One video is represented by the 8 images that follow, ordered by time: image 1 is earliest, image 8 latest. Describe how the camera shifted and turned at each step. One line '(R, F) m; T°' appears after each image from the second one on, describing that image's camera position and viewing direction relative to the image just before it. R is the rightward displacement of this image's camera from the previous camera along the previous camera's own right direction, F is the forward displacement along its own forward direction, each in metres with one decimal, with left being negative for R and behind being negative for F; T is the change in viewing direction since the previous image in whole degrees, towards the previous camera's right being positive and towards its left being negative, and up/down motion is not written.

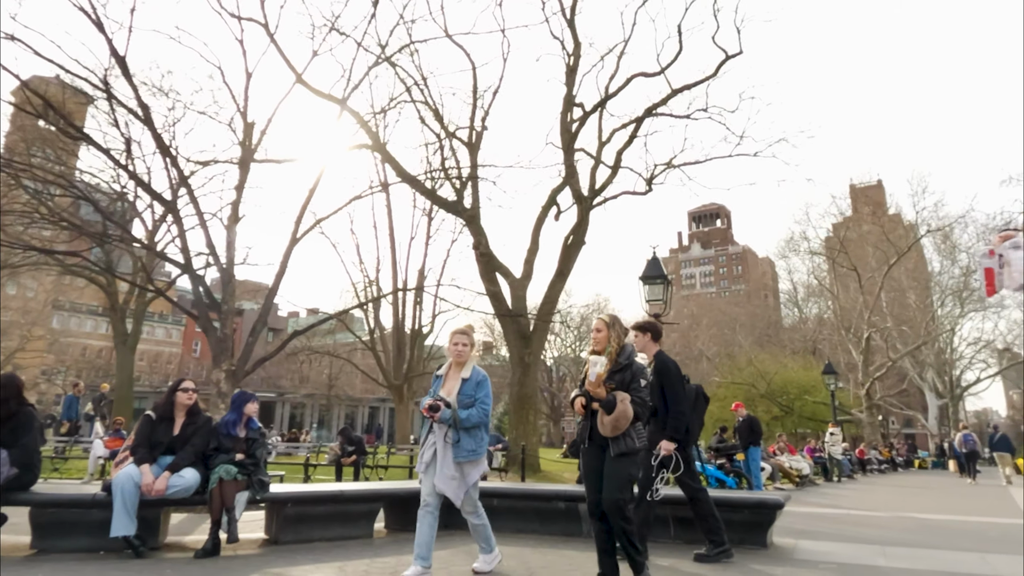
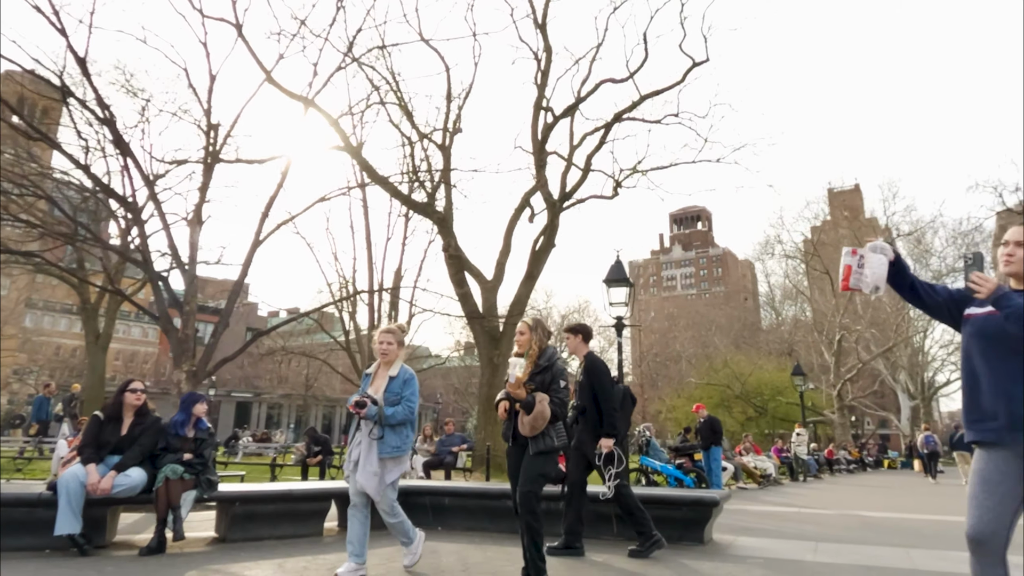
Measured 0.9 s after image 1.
(+0.4, -0.2) m; +1°
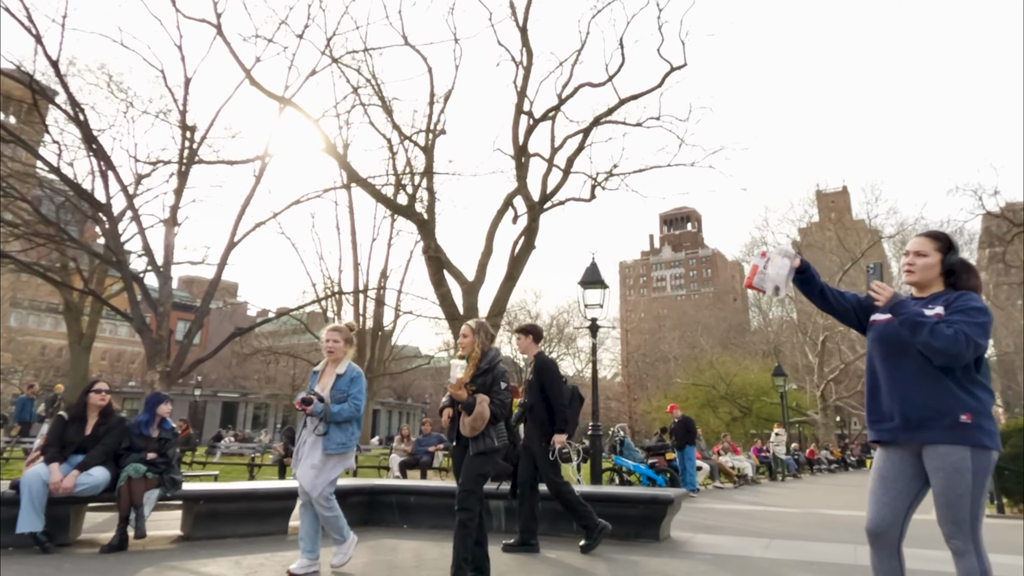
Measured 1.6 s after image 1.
(+0.3, -0.2) m; +1°
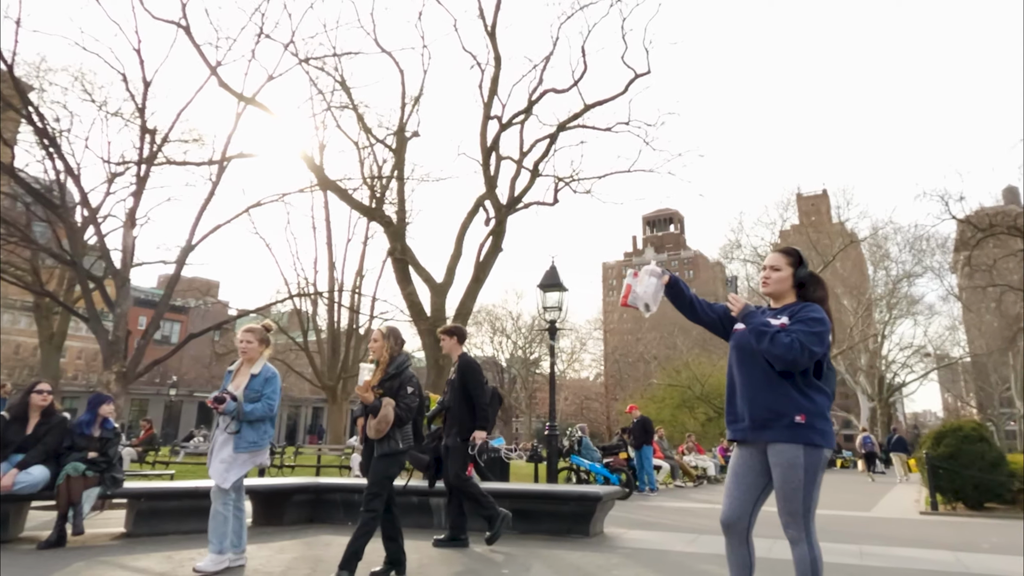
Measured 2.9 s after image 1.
(+0.5, -0.3) m; +1°
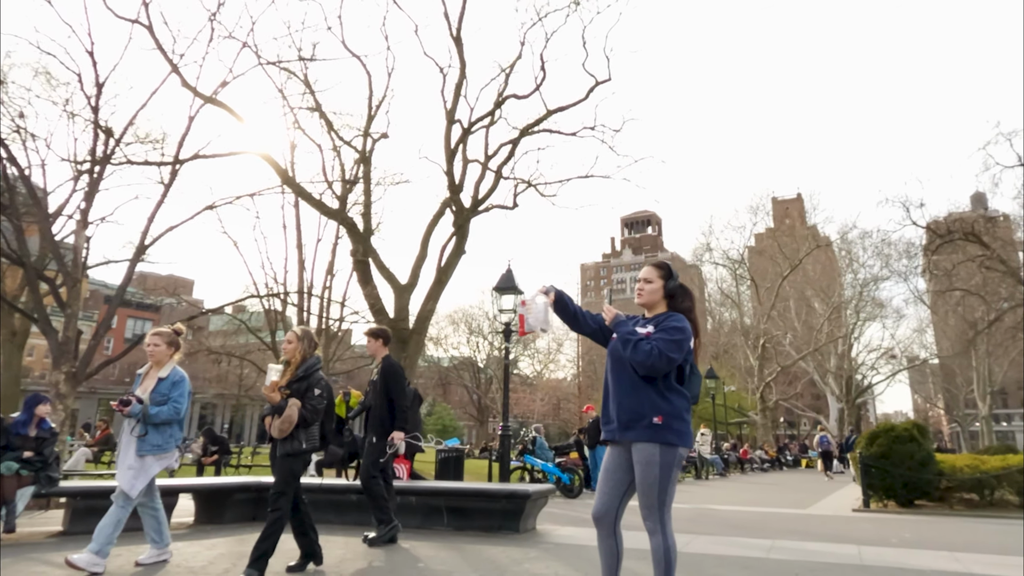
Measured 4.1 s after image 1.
(+0.5, -0.3) m; +2°
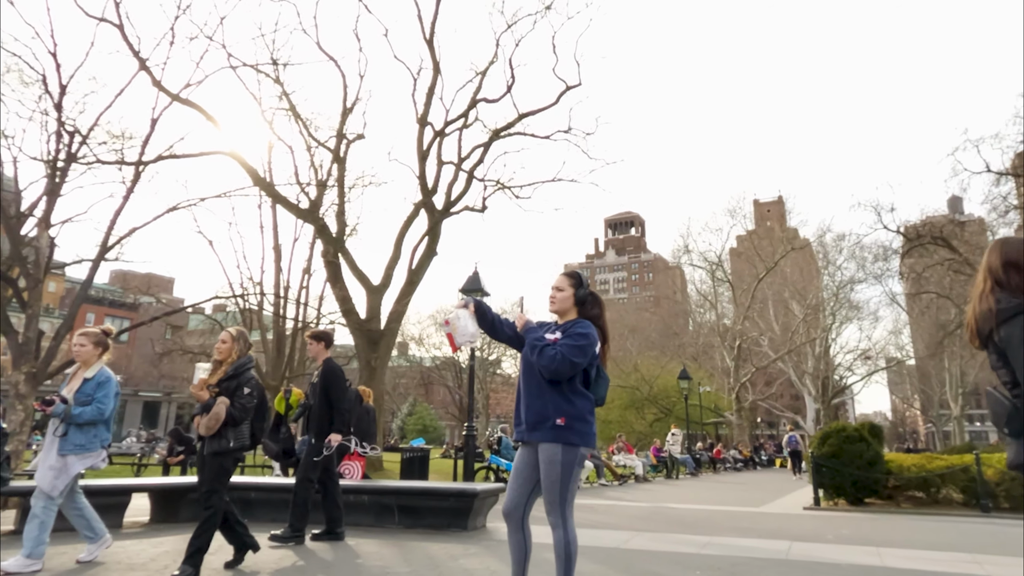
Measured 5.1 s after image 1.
(+0.4, -0.2) m; +1°
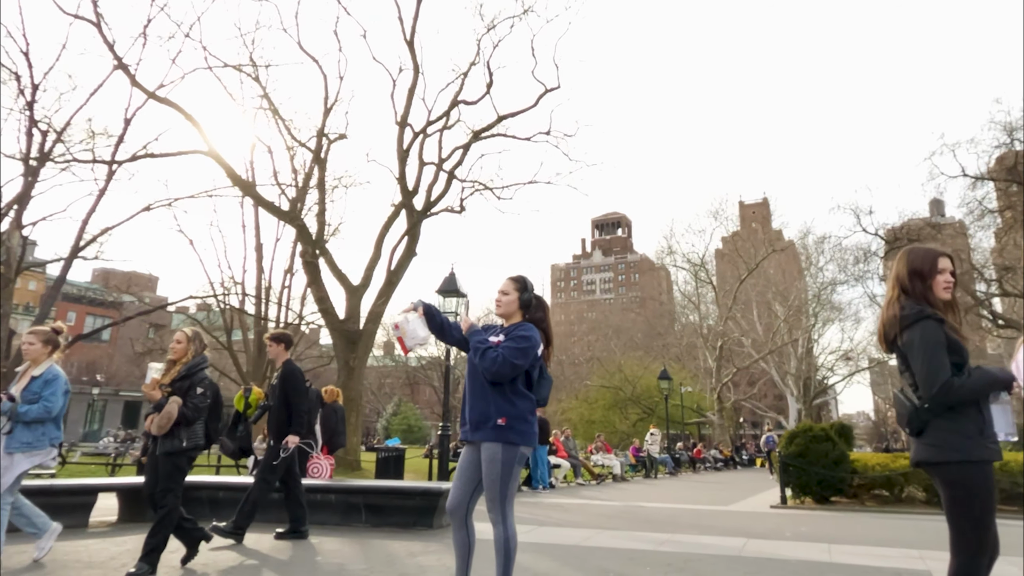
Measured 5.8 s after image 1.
(+0.3, -0.1) m; +1°
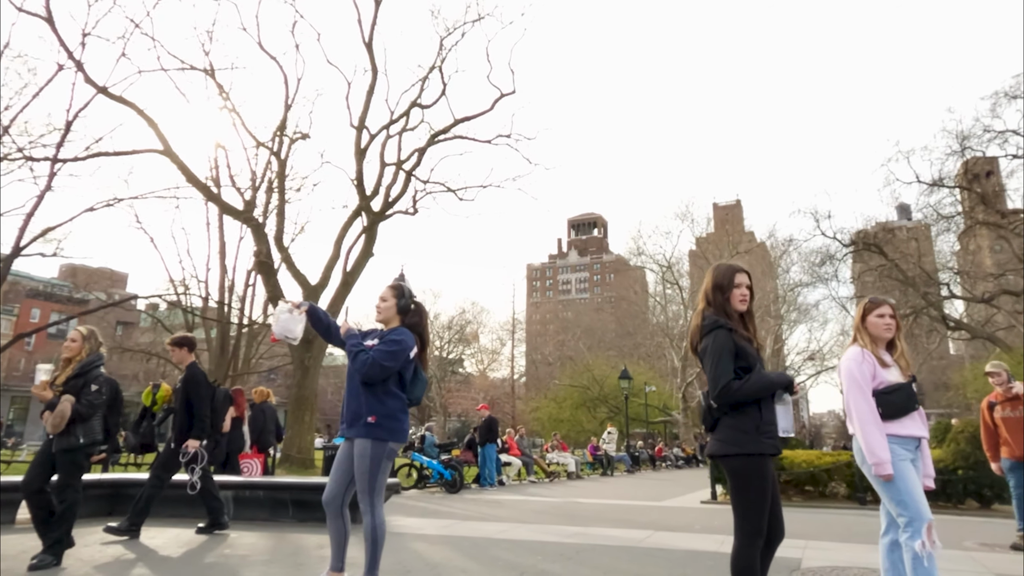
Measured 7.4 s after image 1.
(+0.7, -0.3) m; +2°
